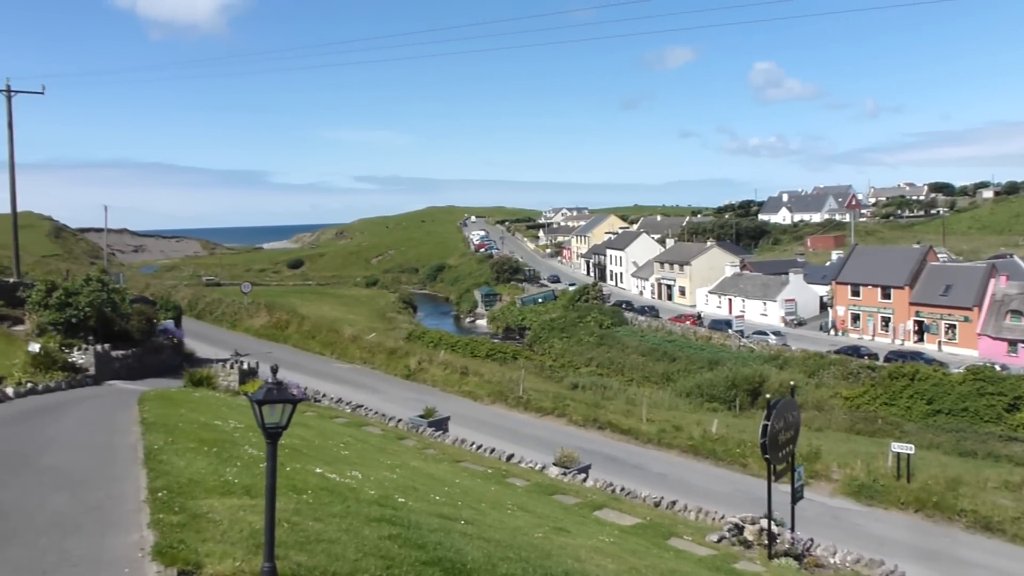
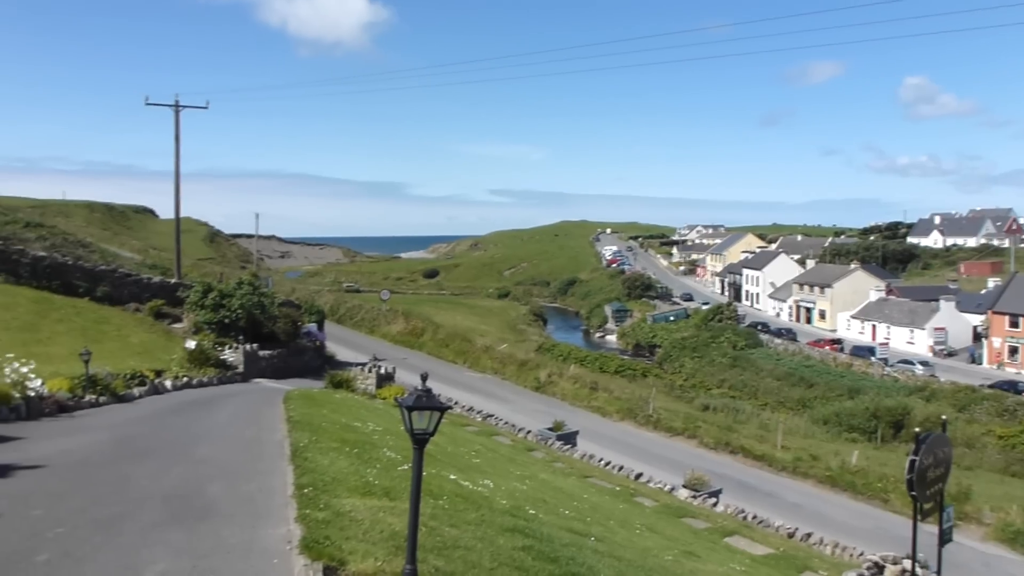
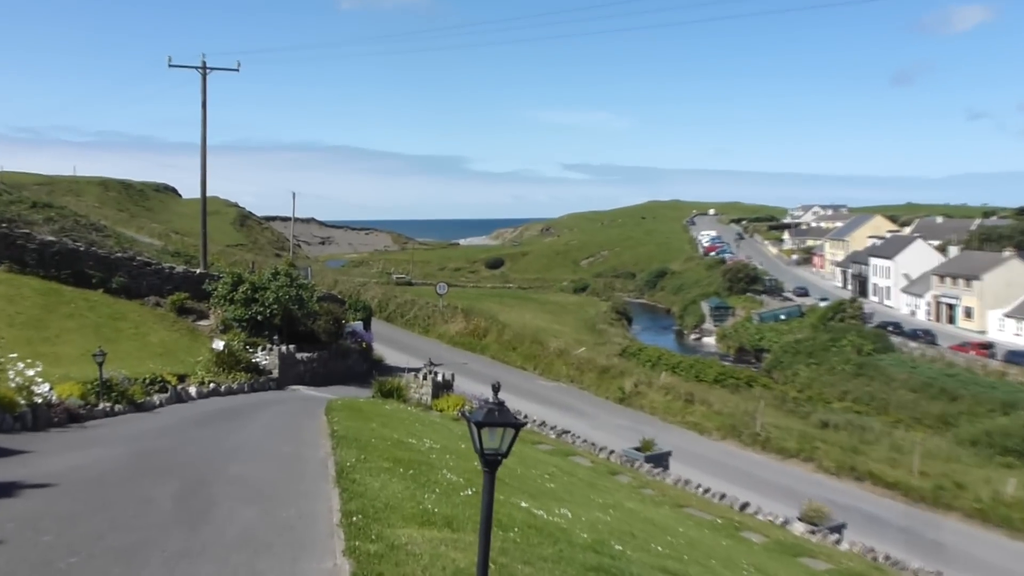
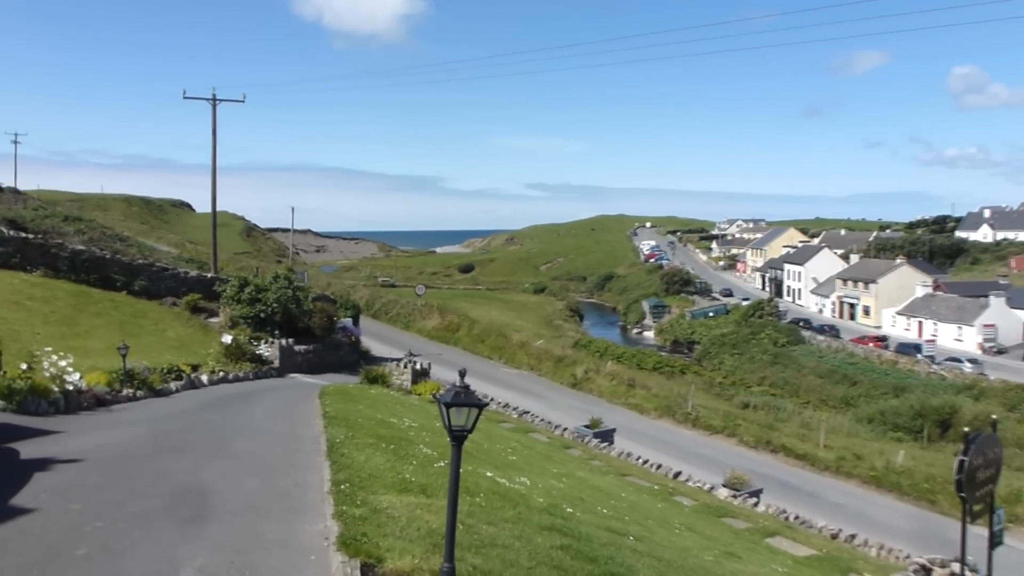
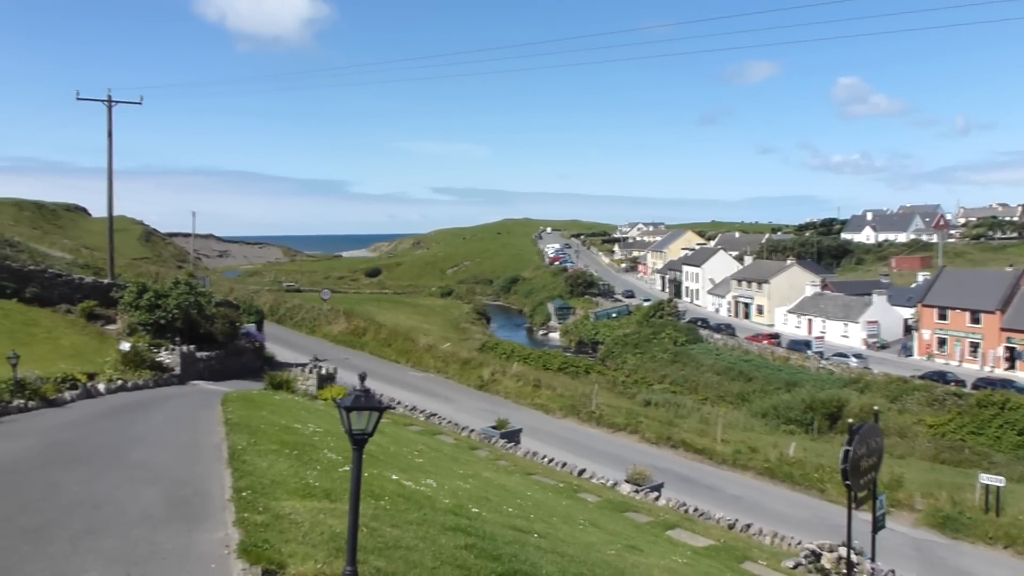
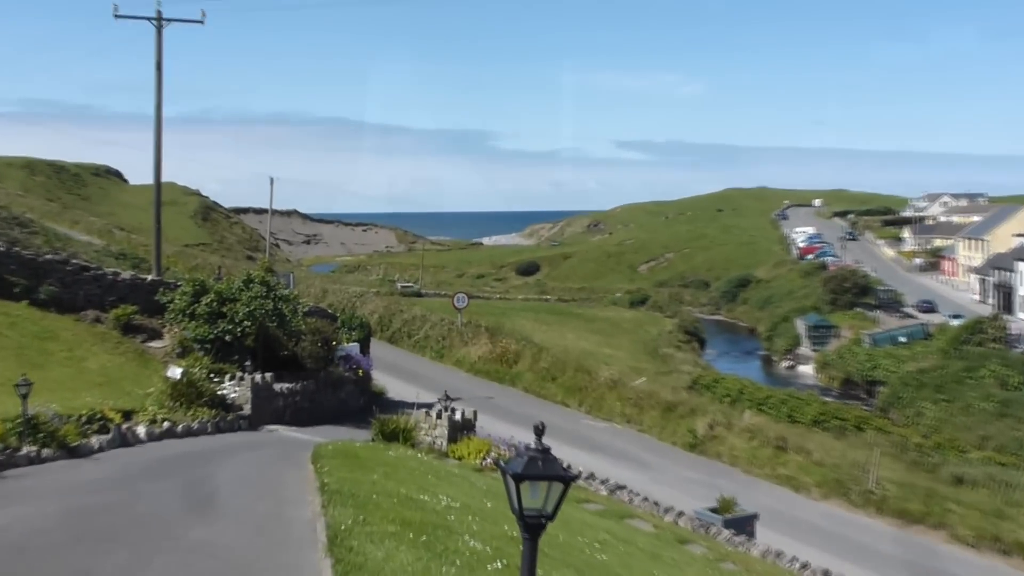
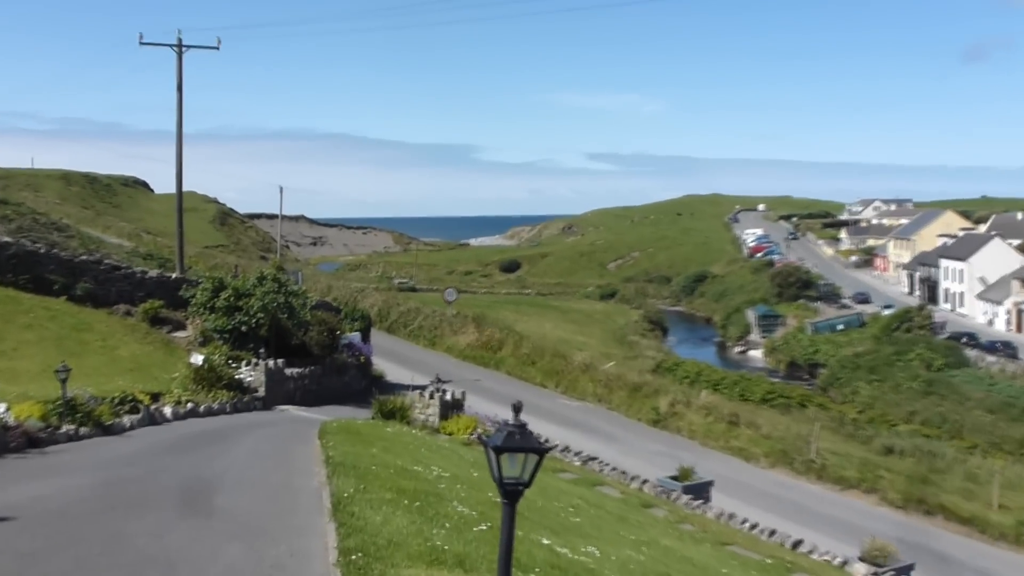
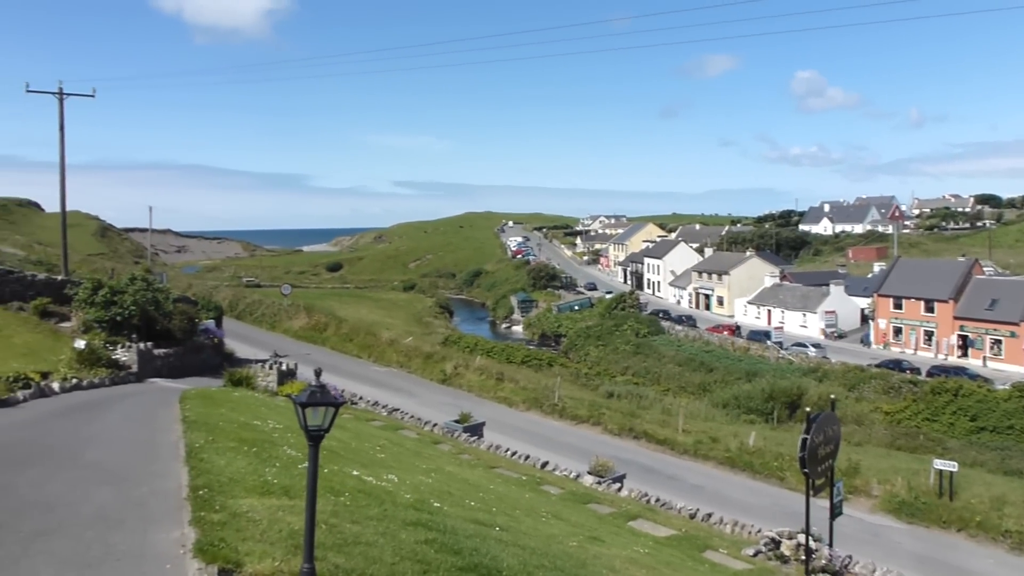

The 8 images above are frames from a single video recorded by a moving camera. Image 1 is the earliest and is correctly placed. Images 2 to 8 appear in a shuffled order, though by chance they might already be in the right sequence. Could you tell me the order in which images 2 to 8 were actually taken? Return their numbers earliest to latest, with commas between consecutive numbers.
8, 5, 2, 4, 3, 7, 6
